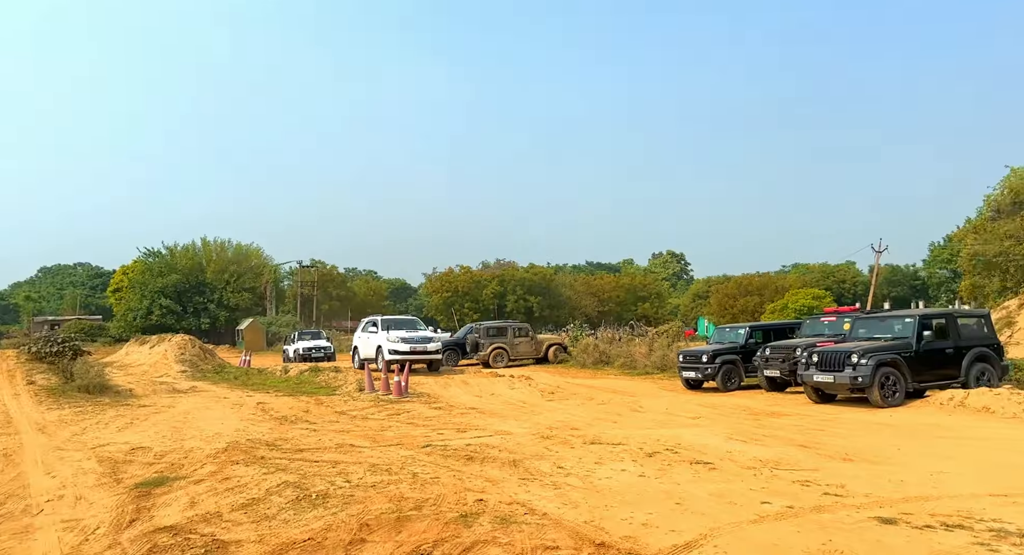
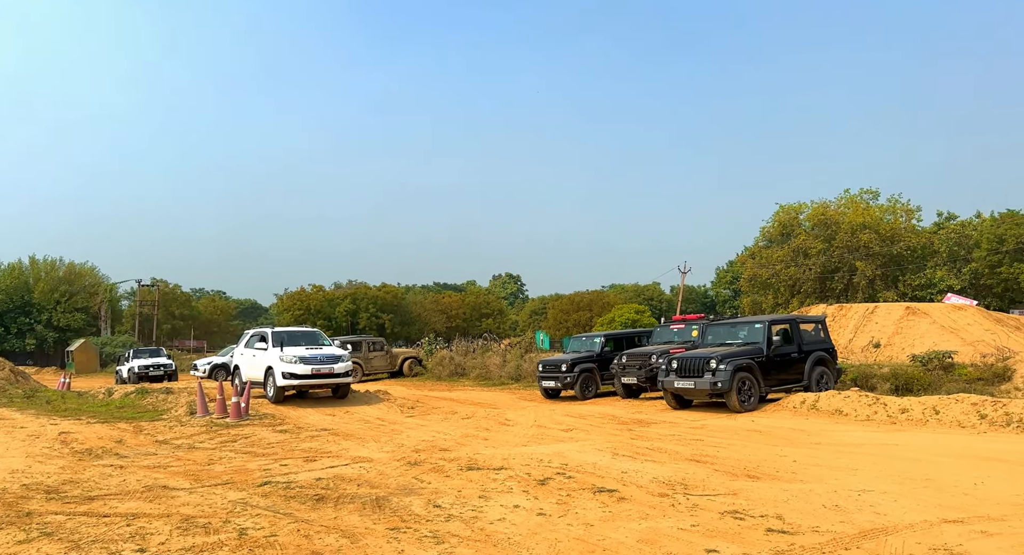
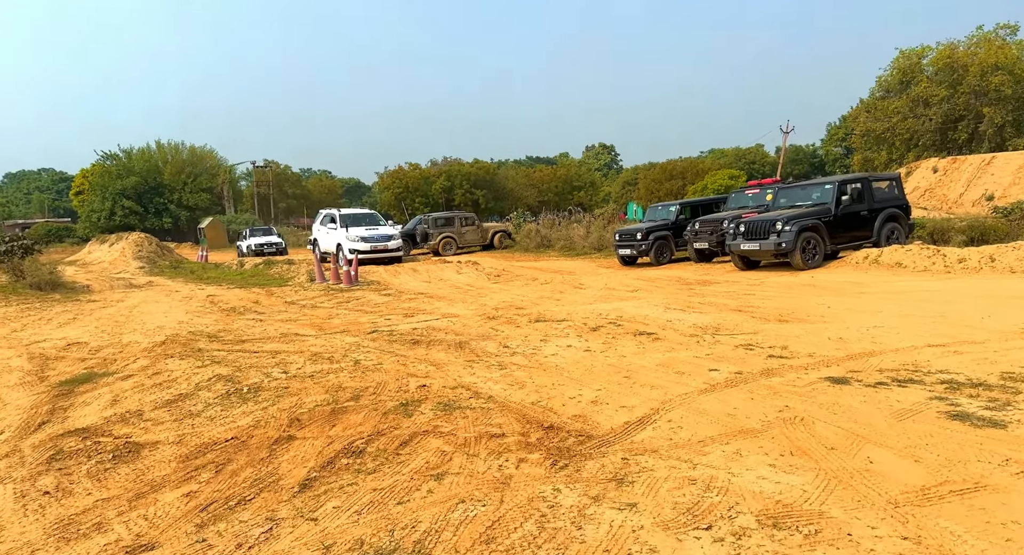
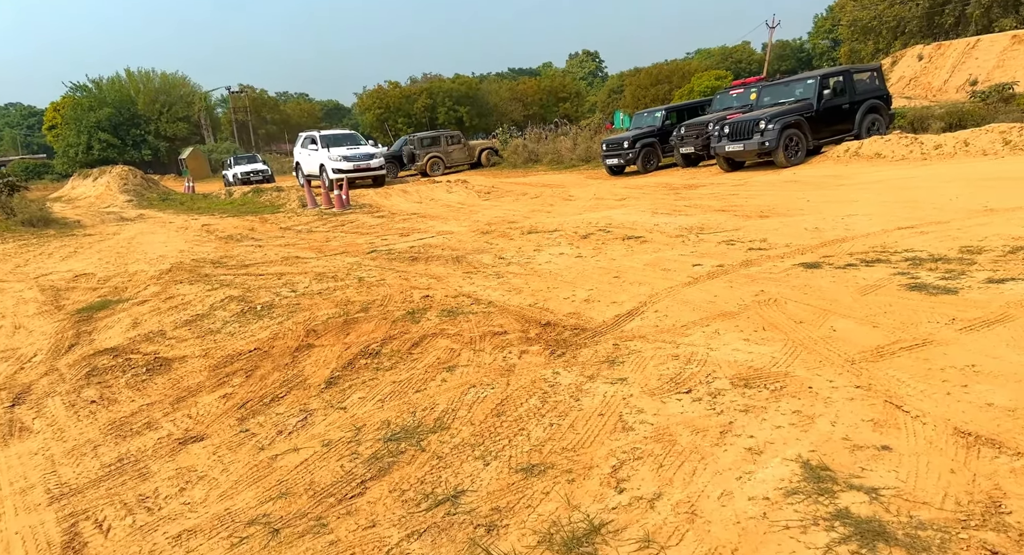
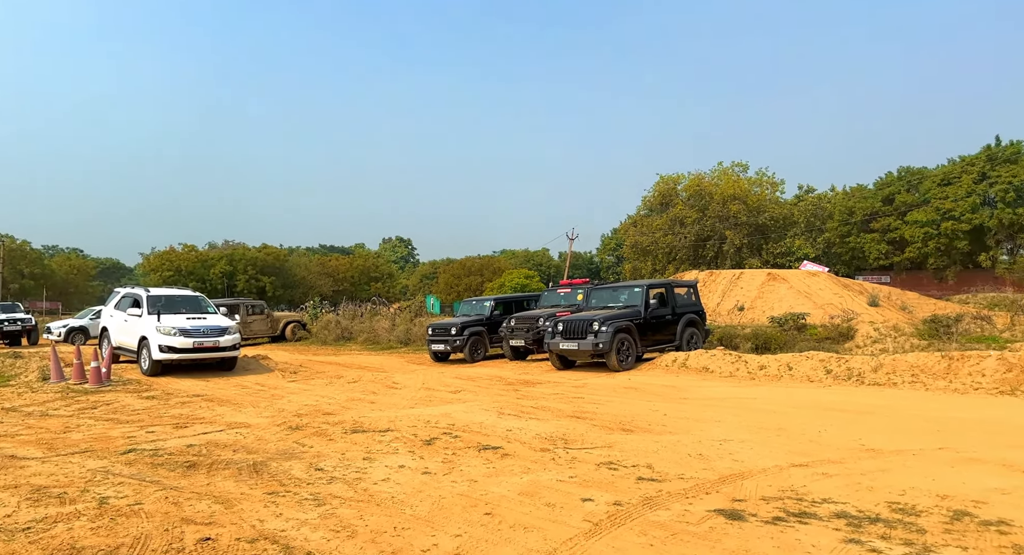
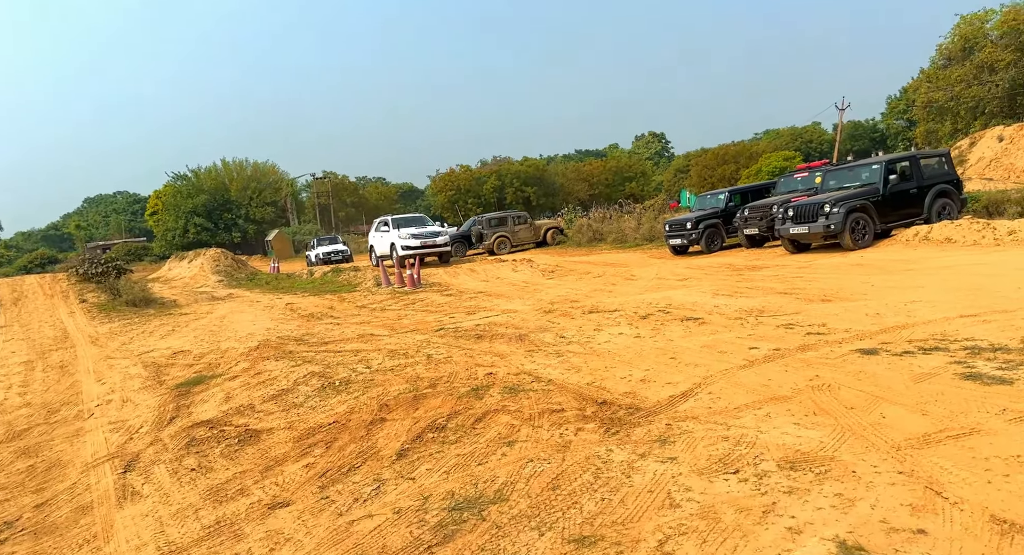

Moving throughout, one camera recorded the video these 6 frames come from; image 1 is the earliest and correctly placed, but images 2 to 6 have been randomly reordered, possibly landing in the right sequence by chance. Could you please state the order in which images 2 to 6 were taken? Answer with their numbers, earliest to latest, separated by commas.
6, 4, 3, 2, 5
